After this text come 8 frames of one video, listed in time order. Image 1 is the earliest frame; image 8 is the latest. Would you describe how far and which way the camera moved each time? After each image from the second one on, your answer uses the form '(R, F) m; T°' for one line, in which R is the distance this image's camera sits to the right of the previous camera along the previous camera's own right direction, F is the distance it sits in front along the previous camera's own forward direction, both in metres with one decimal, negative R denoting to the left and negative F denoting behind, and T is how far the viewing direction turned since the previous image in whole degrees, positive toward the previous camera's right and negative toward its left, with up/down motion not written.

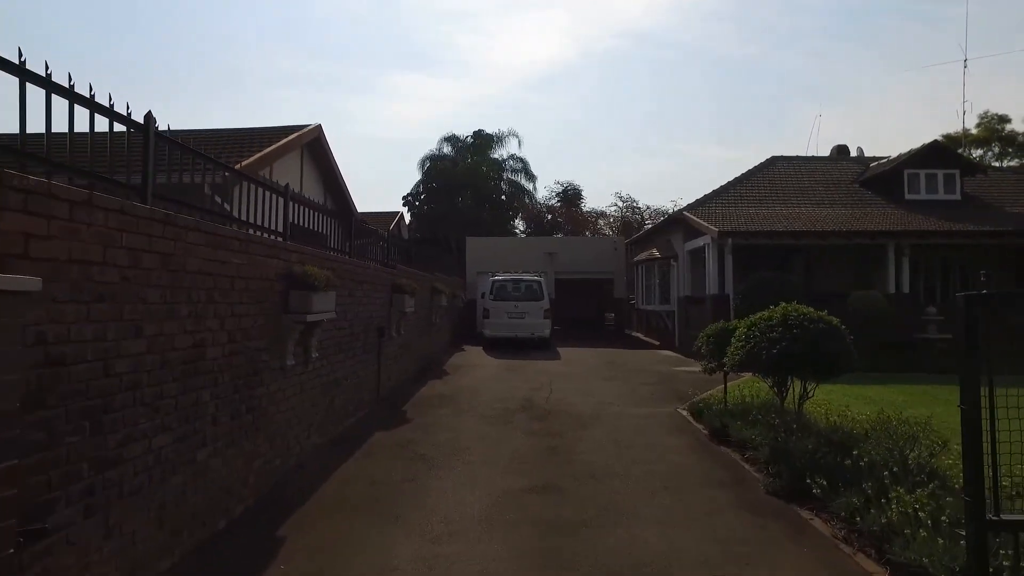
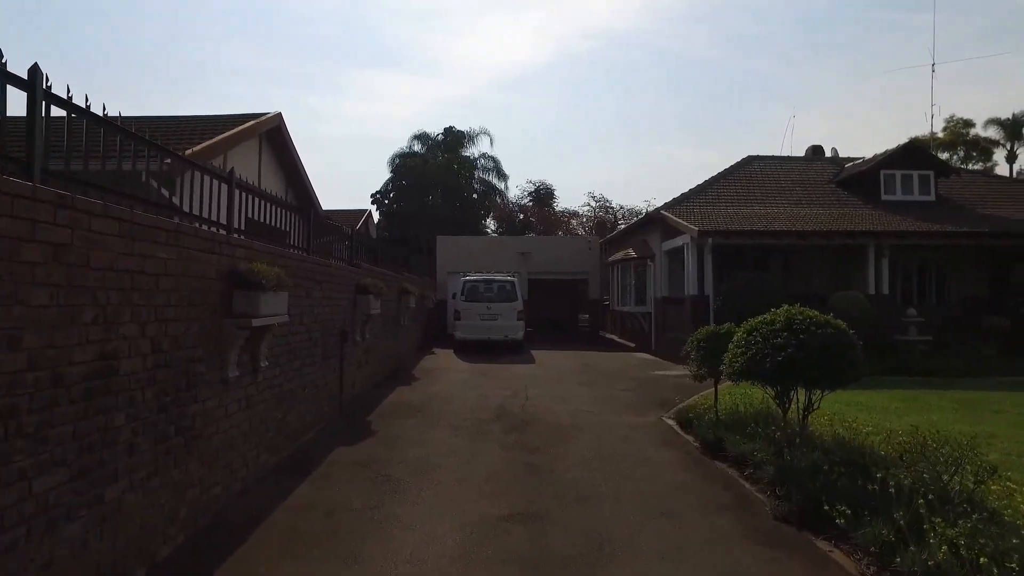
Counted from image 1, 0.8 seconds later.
(-0.1, +0.8) m; +3°
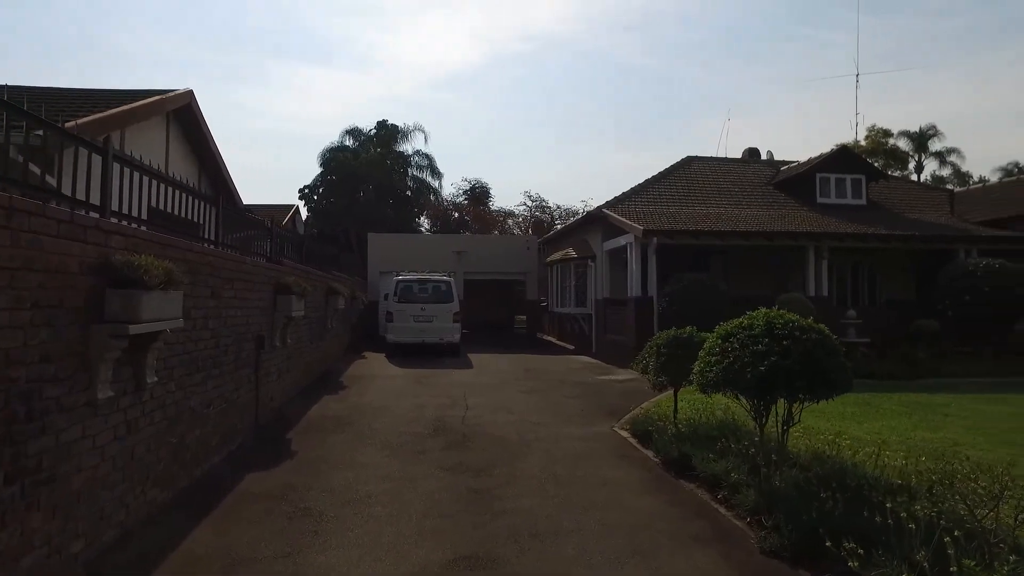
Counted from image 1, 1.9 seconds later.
(-0.1, +0.9) m; +6°
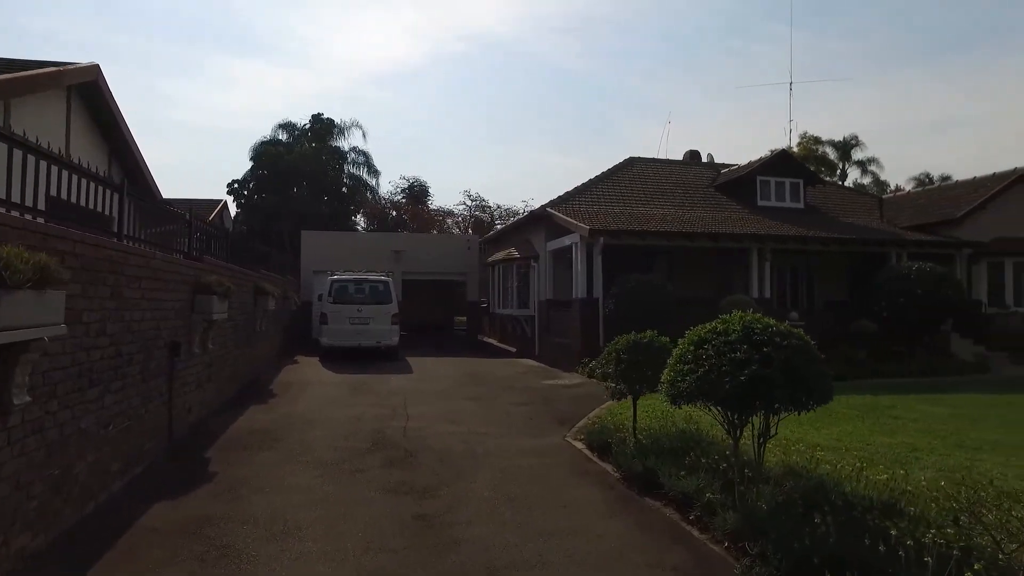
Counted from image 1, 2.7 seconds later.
(-0.1, +0.7) m; +5°
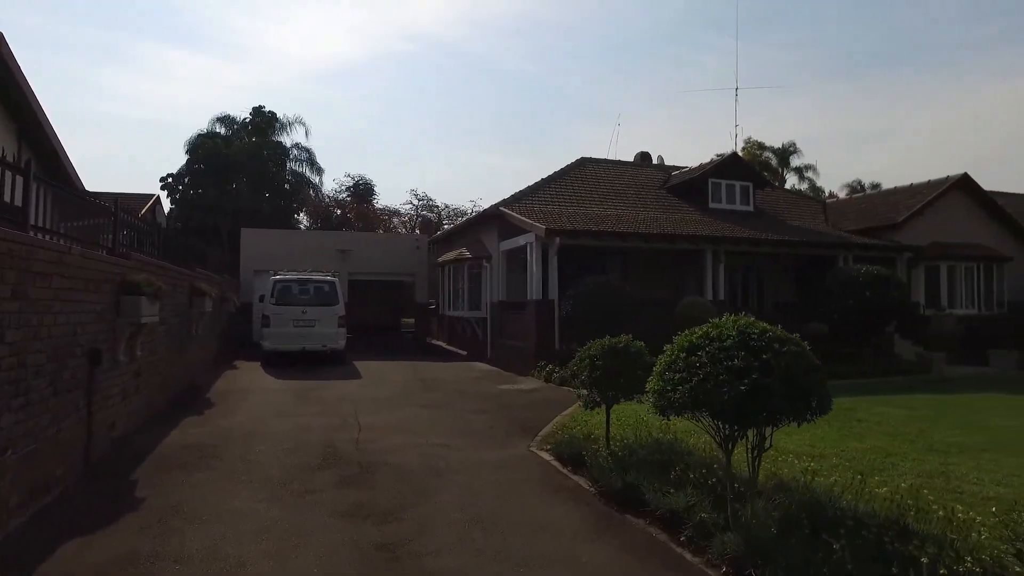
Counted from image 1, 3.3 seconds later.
(-0.2, +0.6) m; +5°
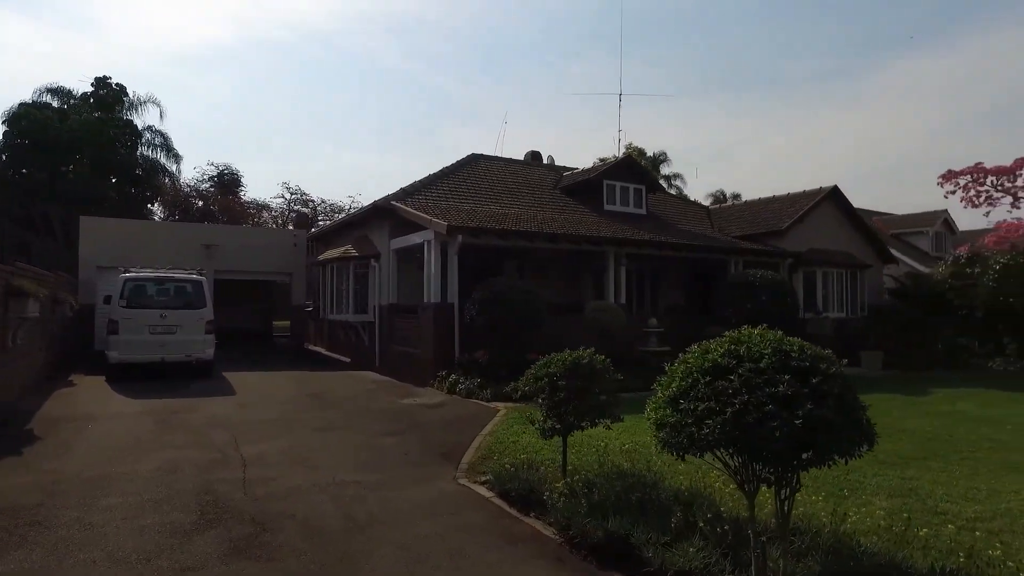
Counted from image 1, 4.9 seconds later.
(-0.6, +1.3) m; +11°
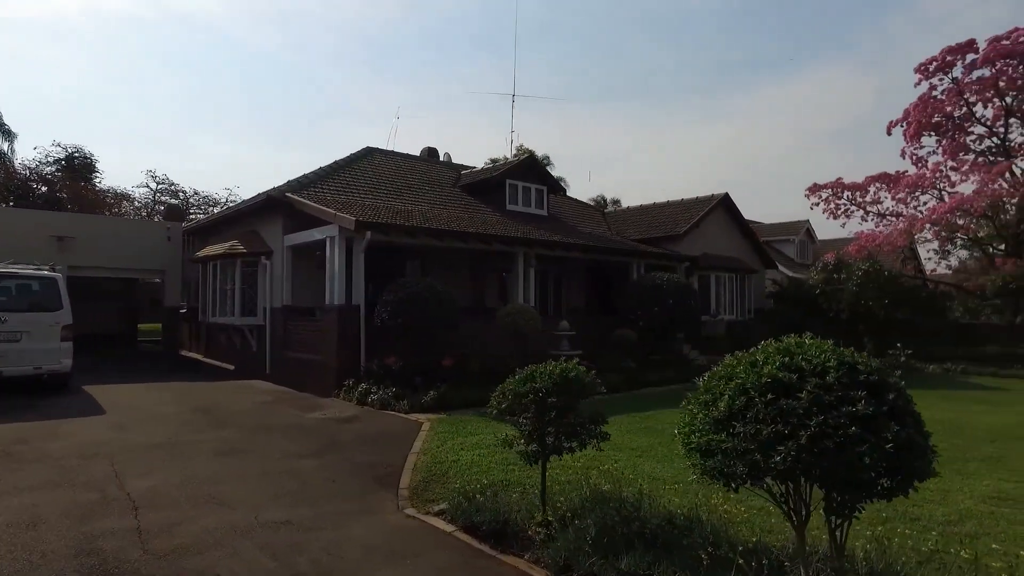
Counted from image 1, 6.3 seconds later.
(-0.7, +0.9) m; +11°
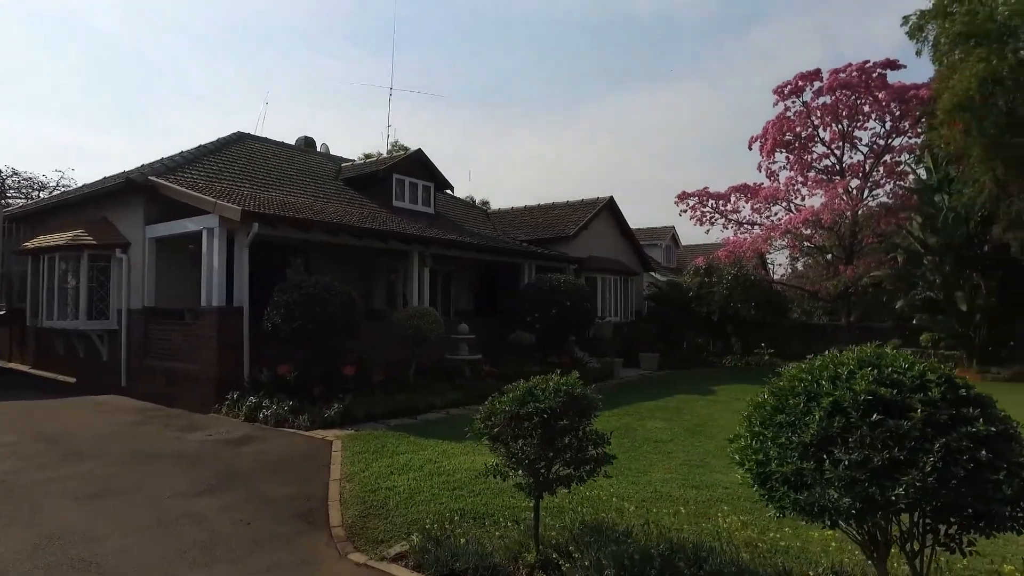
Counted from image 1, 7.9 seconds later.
(-0.8, +0.9) m; +12°
